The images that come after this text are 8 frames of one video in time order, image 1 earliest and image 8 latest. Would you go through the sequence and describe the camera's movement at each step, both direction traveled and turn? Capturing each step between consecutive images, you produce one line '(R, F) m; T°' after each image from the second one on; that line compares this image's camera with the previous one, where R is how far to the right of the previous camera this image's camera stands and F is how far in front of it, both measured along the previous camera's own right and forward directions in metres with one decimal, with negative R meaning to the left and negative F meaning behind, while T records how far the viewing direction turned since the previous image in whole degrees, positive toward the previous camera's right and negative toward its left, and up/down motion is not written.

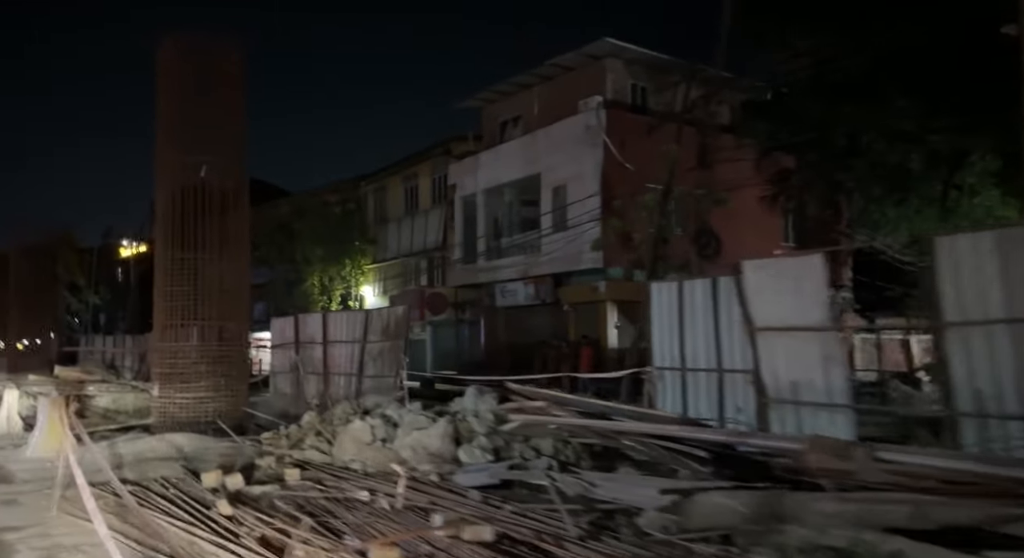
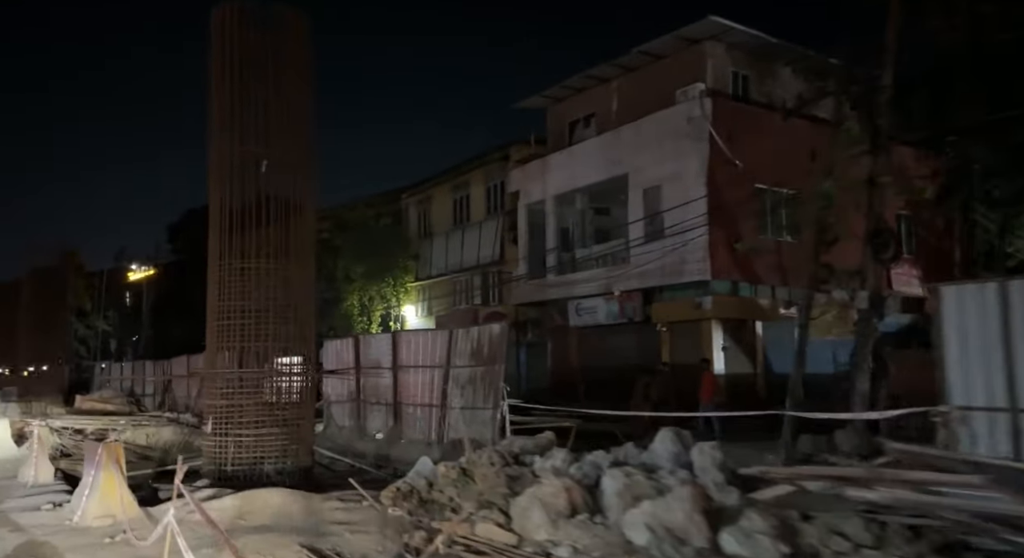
(-1.9, +2.7) m; 0°
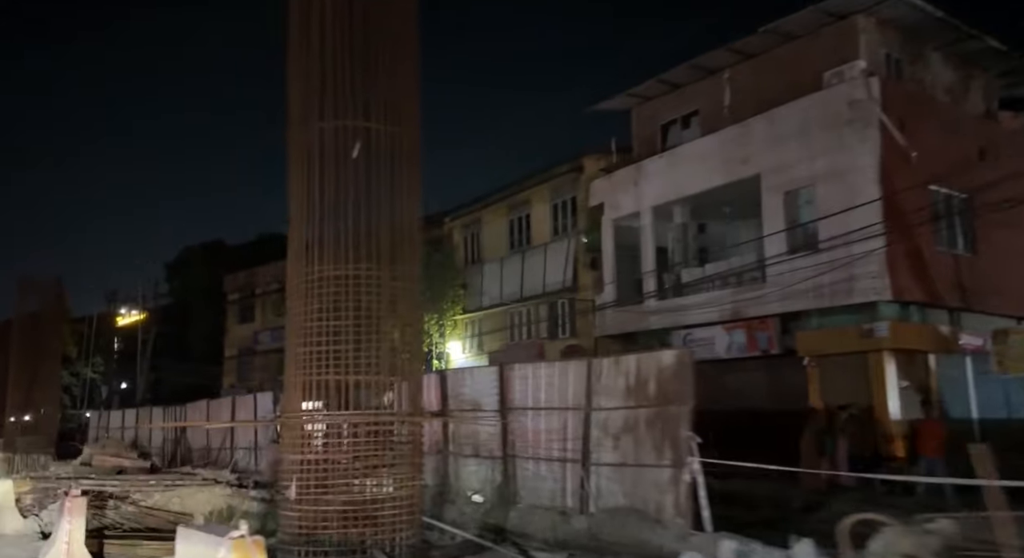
(-2.4, +3.8) m; +1°
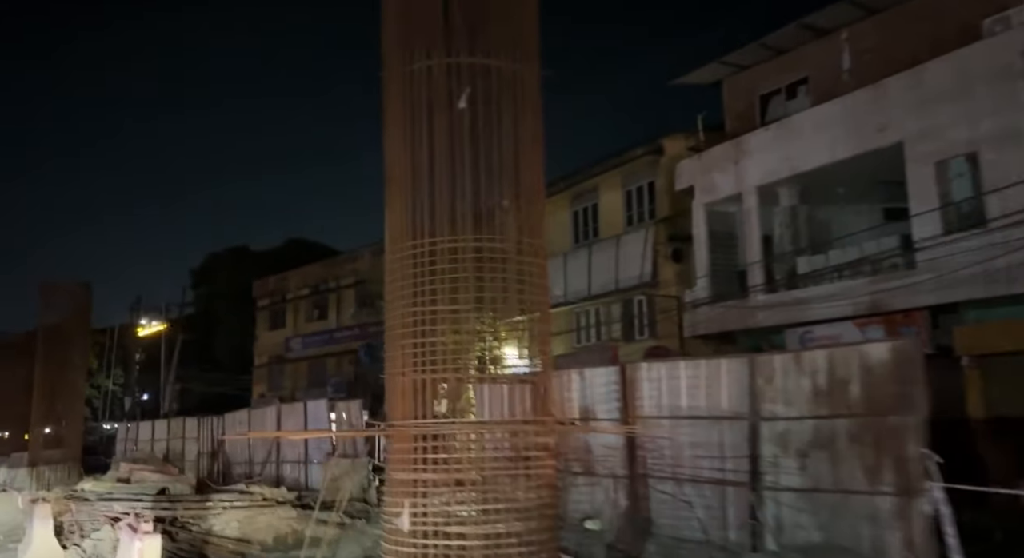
(-1.4, +2.4) m; -1°
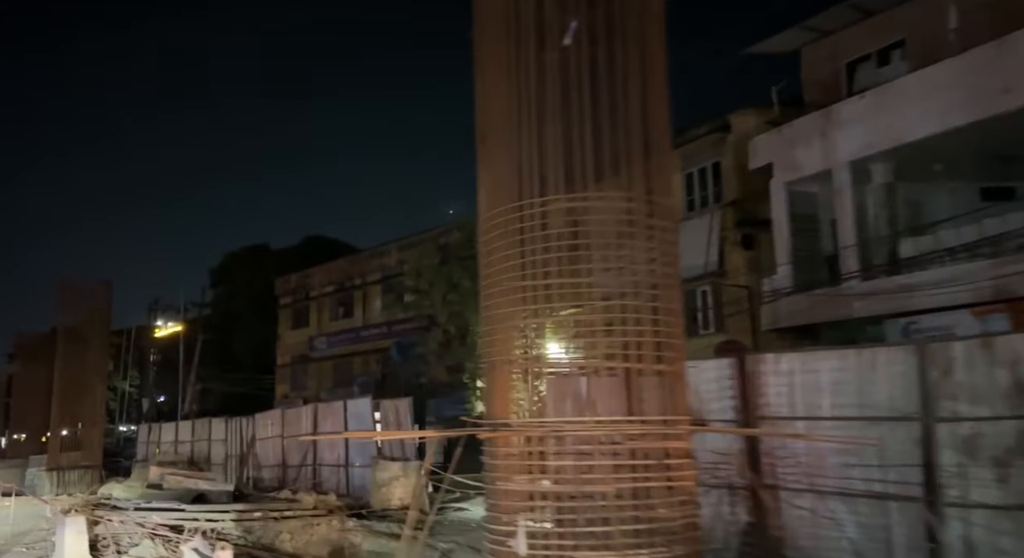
(-1.0, +1.7) m; -1°
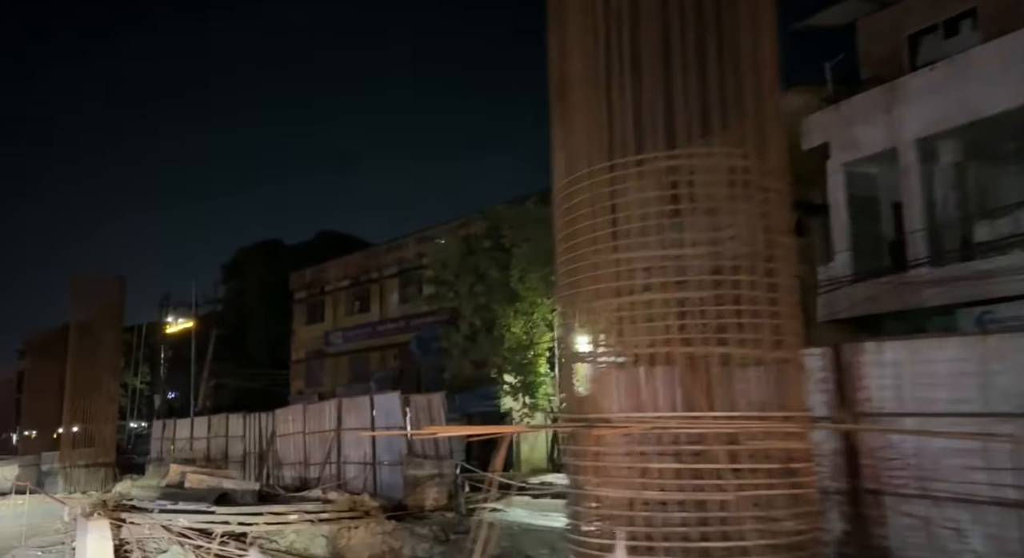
(-0.6, +1.0) m; -1°
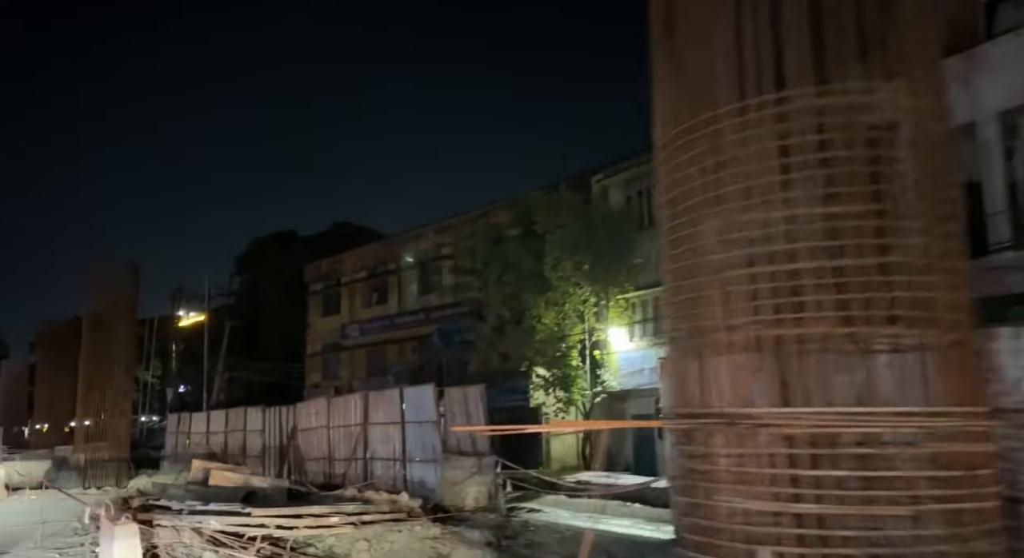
(-0.6, +1.1) m; -1°
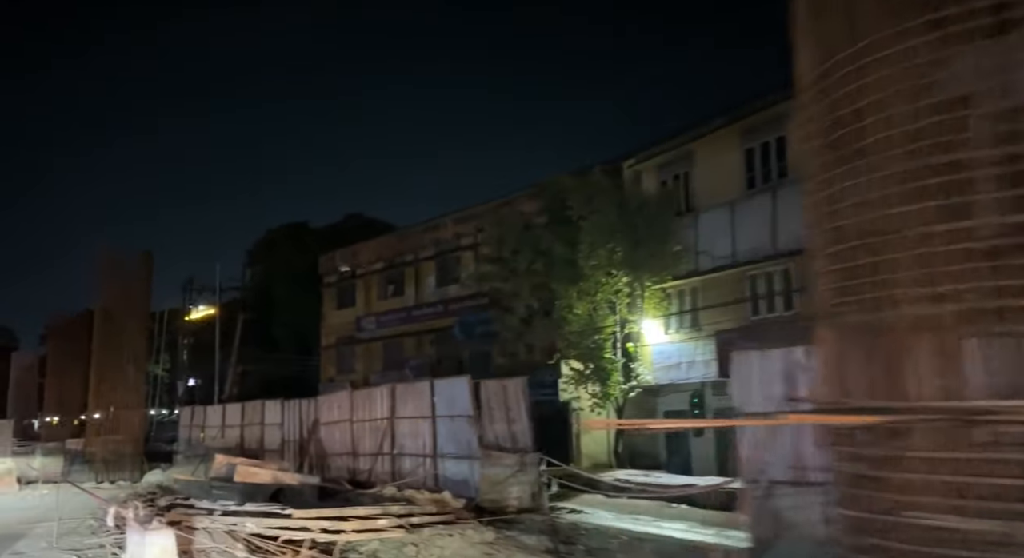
(-0.6, +1.0) m; 0°
